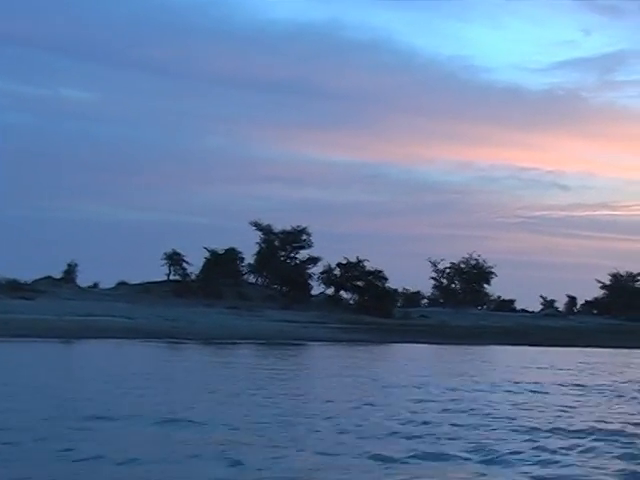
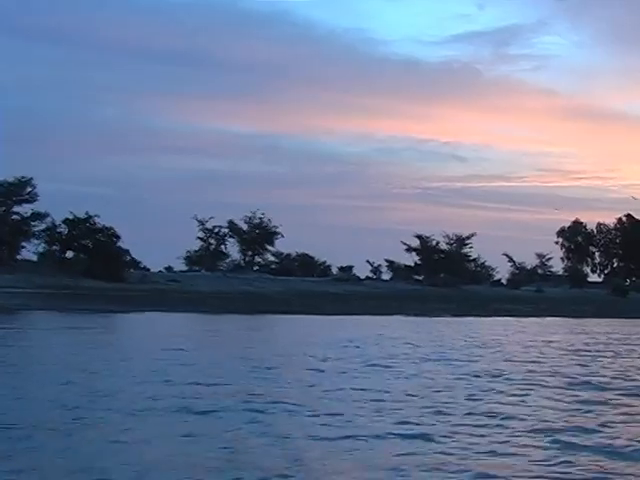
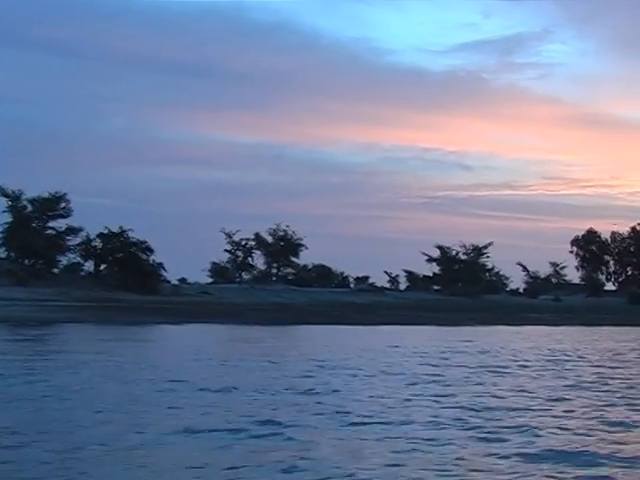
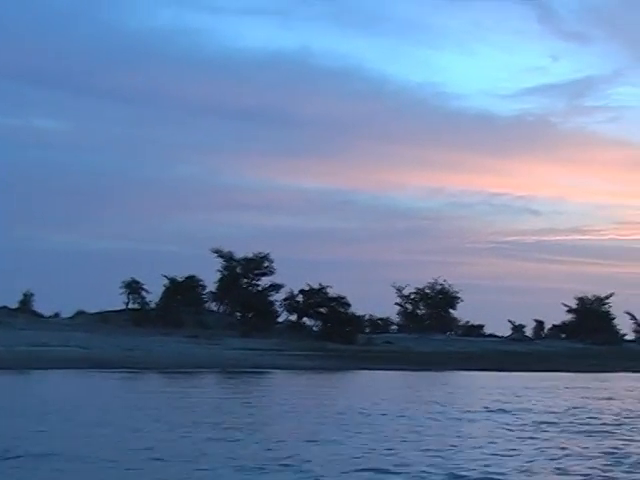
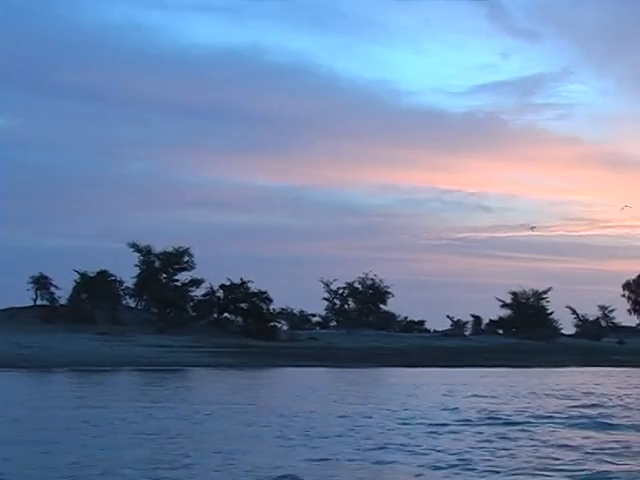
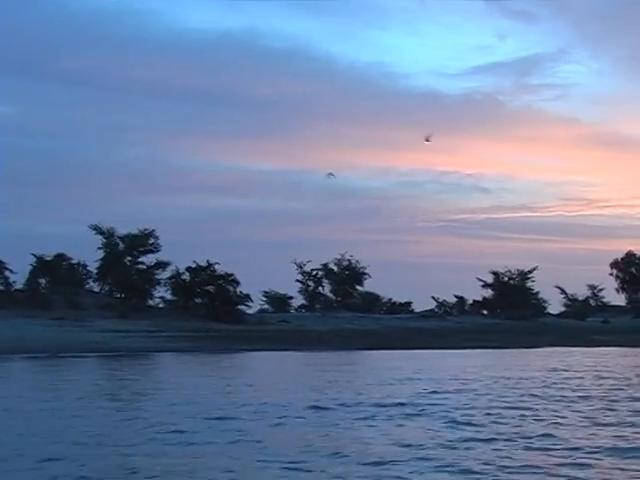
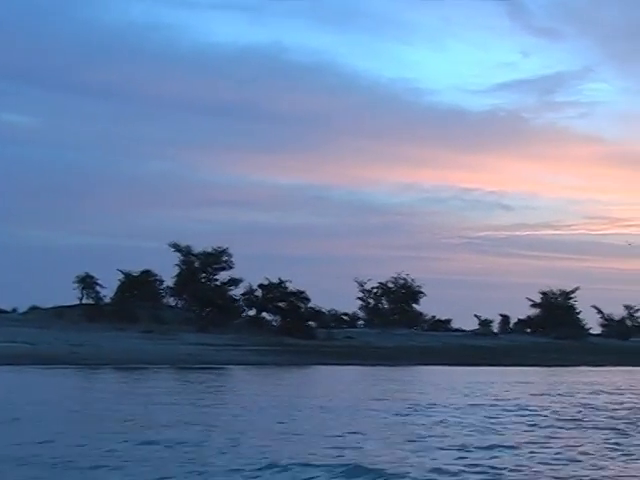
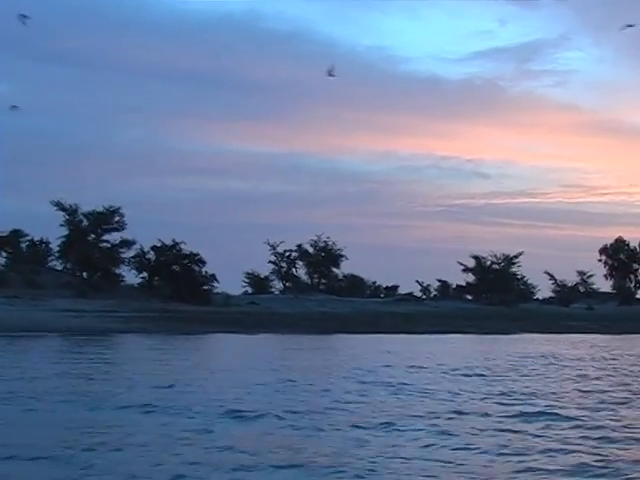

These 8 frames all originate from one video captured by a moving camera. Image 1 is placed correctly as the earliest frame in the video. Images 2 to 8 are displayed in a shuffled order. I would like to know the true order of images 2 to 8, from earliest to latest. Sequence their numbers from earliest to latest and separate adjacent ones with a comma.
4, 7, 5, 6, 8, 3, 2
